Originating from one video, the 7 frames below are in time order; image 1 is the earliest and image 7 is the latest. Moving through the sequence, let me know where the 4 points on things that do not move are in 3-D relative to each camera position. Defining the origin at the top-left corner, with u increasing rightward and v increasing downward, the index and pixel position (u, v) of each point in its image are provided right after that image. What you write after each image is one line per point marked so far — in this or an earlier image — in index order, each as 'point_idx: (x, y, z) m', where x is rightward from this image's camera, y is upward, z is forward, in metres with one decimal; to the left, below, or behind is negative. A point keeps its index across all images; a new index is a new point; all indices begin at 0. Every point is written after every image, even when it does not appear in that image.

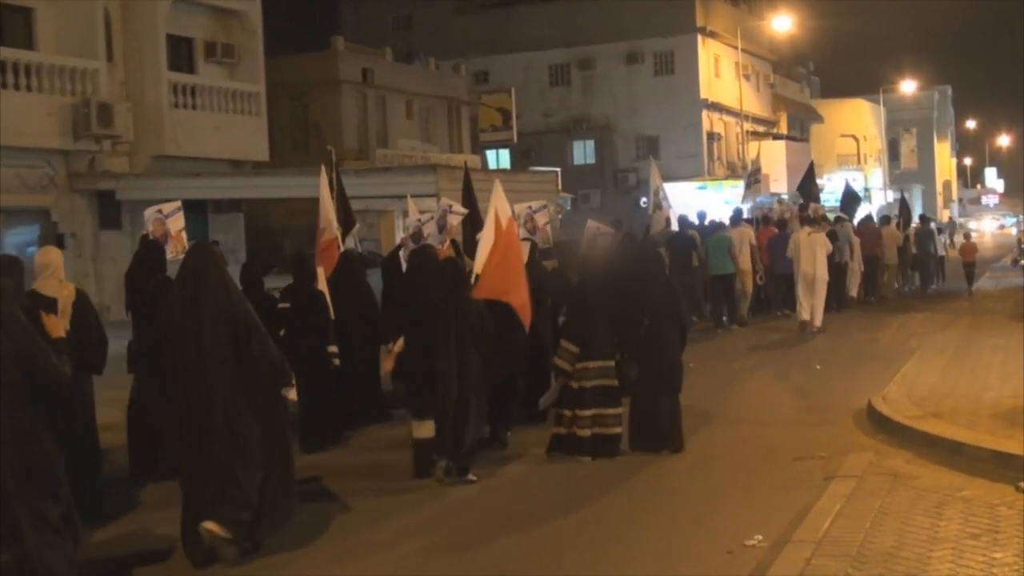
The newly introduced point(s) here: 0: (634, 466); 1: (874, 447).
0: (+1.1, -1.5, +11.8) m
1: (+3.2, -1.4, +12.0) m
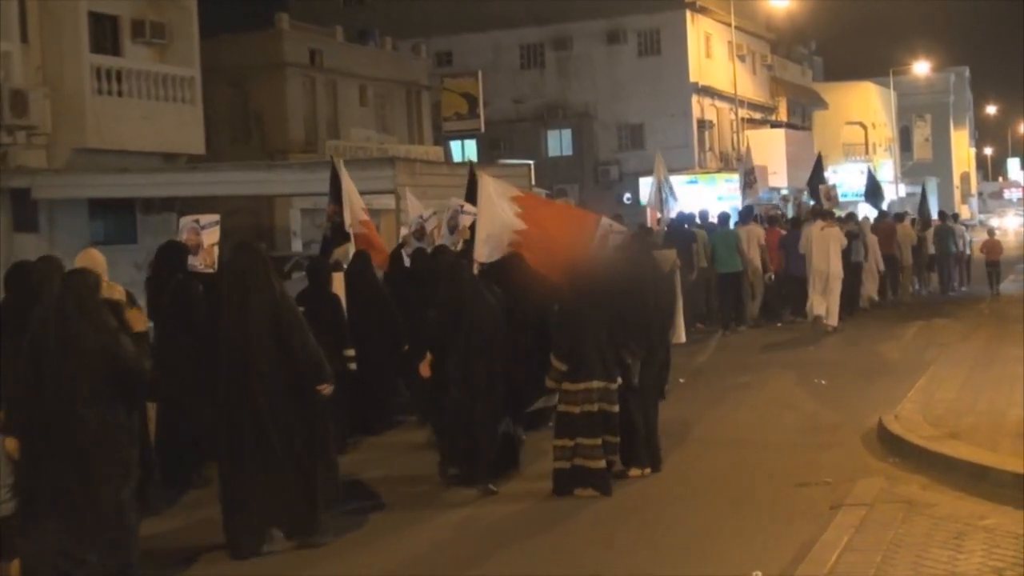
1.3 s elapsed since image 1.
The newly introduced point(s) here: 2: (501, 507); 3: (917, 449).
0: (+0.8, -1.6, +10.5) m
1: (+2.9, -1.4, +10.7) m
2: (-0.1, -1.7, +10.1) m
3: (+3.2, -1.3, +10.9) m
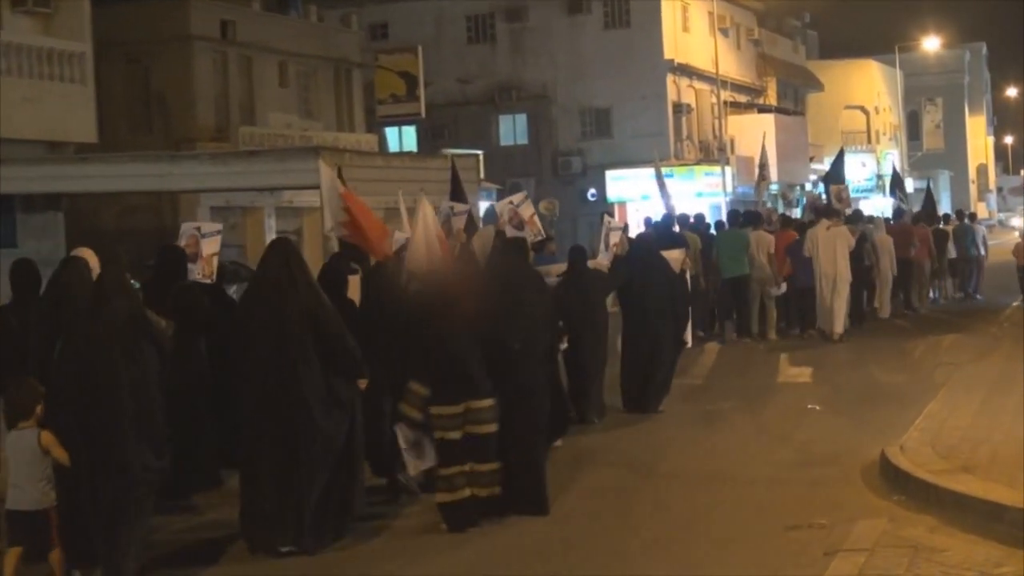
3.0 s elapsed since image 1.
0: (+0.5, -1.6, +9.1) m
1: (+2.6, -1.5, +9.3) m
2: (-0.4, -1.7, +8.7) m
3: (+2.8, -1.3, +9.4) m
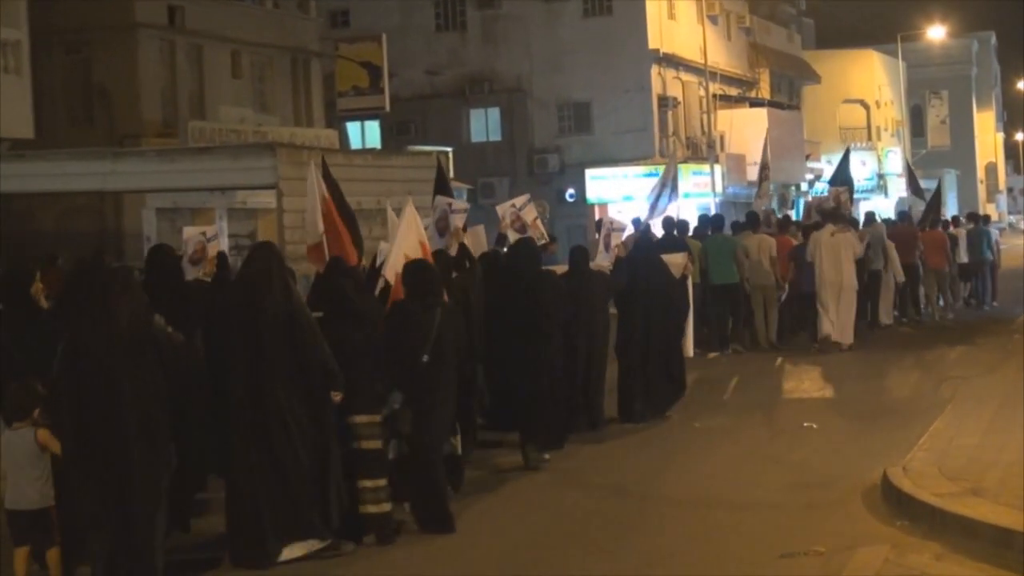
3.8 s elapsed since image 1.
0: (+0.3, -1.7, +8.4) m
1: (+2.4, -1.6, +8.6) m
2: (-0.6, -1.8, +8.0) m
3: (+2.7, -1.4, +8.7) m
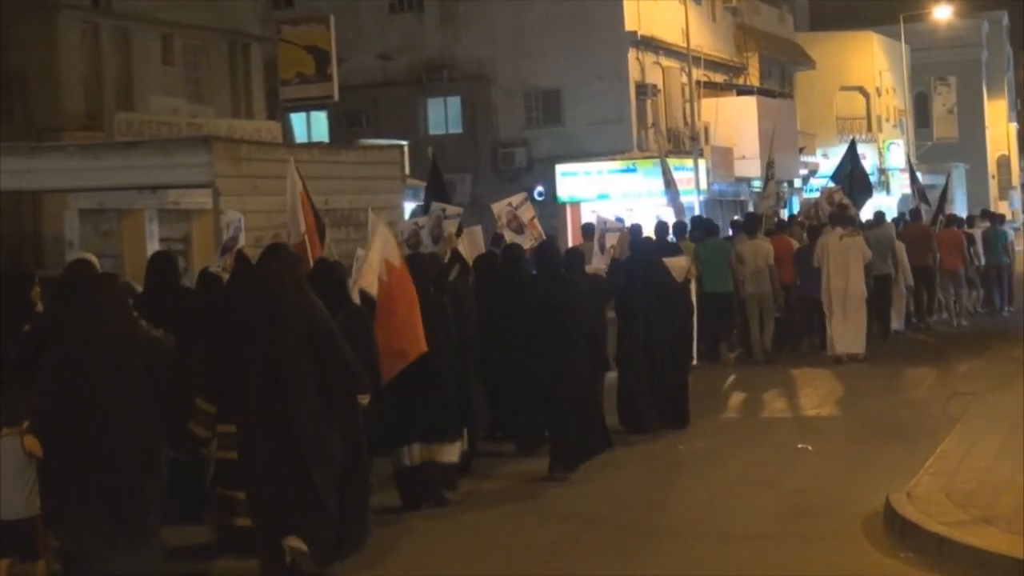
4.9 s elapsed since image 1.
0: (+0.1, -1.7, +7.5) m
1: (+2.2, -1.6, +7.8) m
2: (-0.8, -1.8, +7.1) m
3: (+2.5, -1.4, +7.9) m
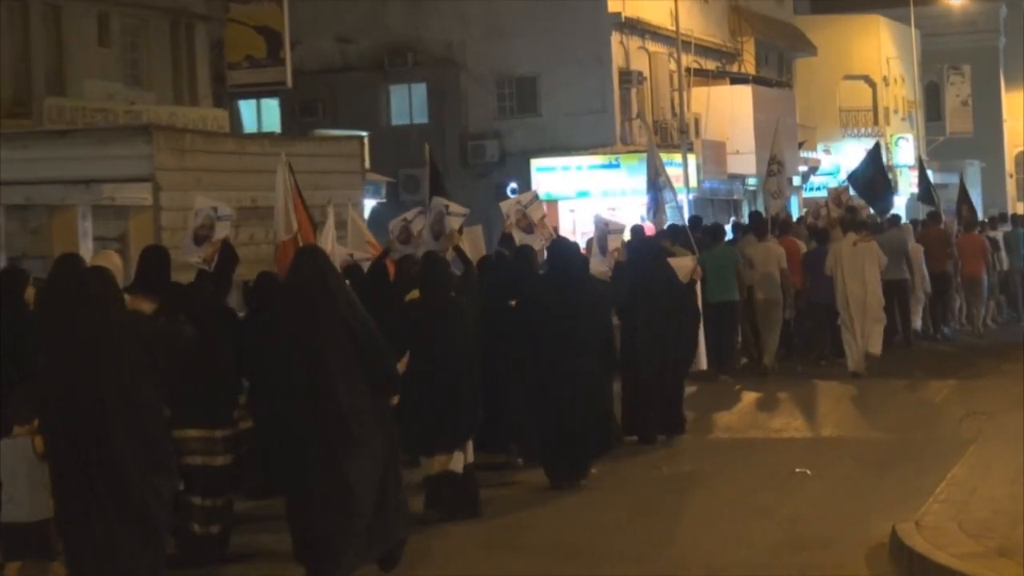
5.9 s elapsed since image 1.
0: (-0.1, -1.8, +6.8) m
1: (+2.0, -1.6, +7.1) m
2: (-1.0, -1.9, +6.4) m
3: (+2.3, -1.5, +7.2) m
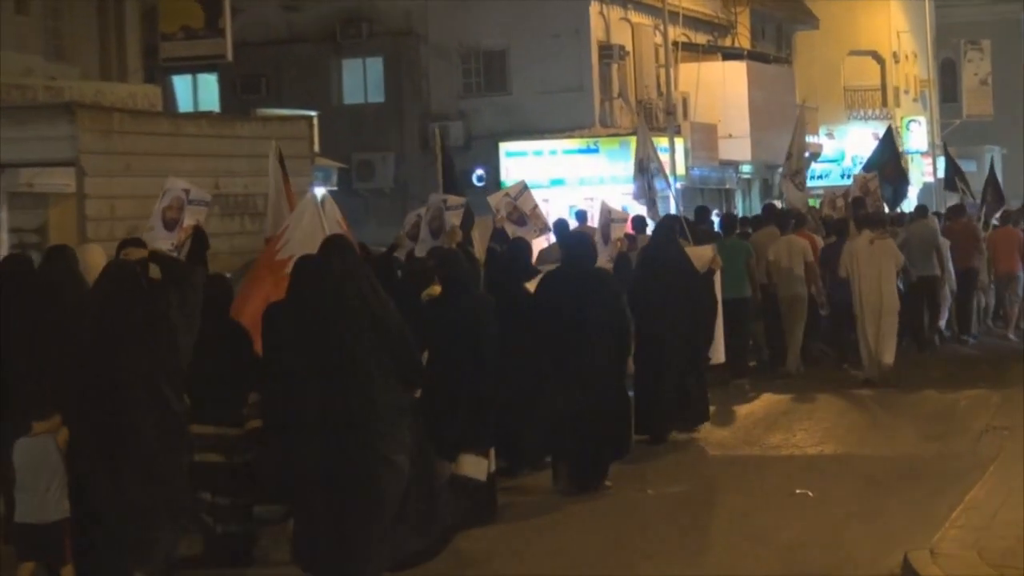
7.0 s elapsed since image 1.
0: (-0.2, -1.8, +6.1) m
1: (+1.9, -1.6, +6.3) m
2: (-1.1, -1.8, +5.7) m
3: (+2.1, -1.5, +6.5) m
